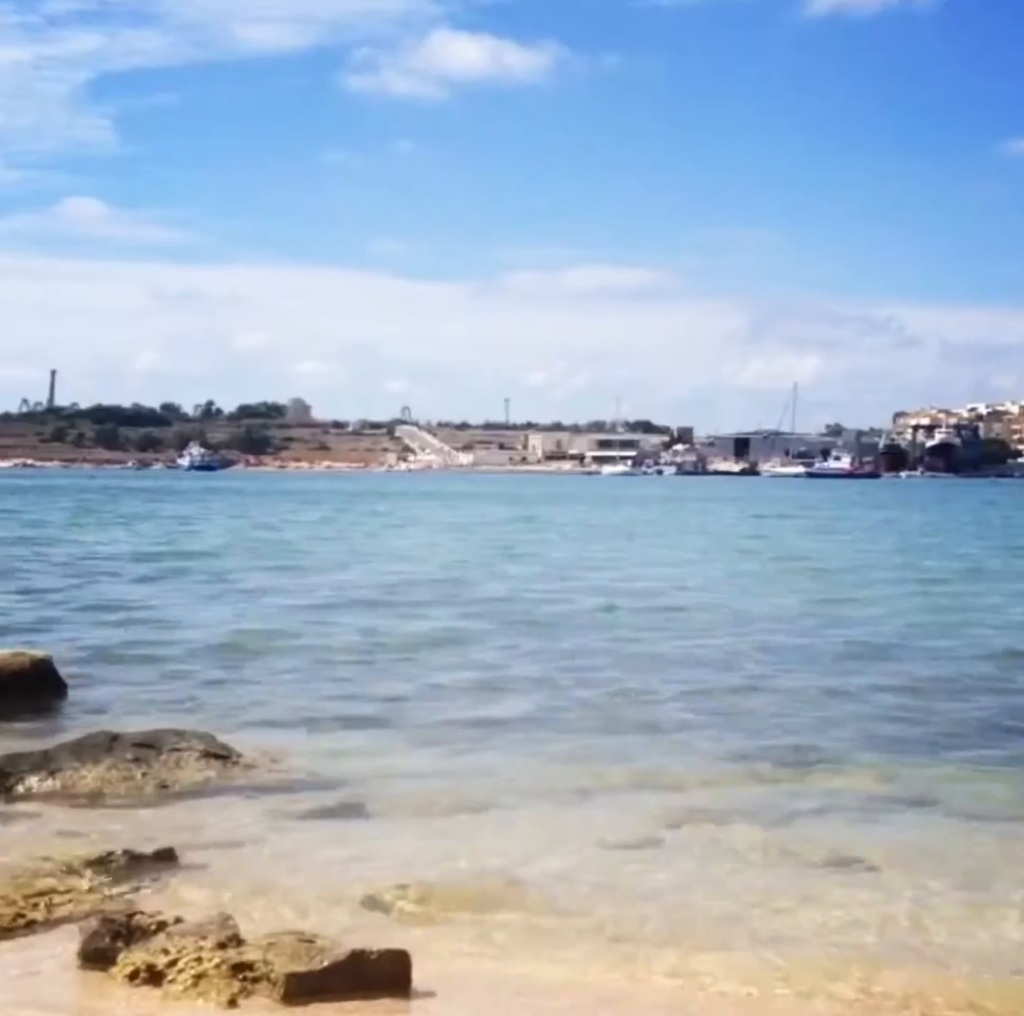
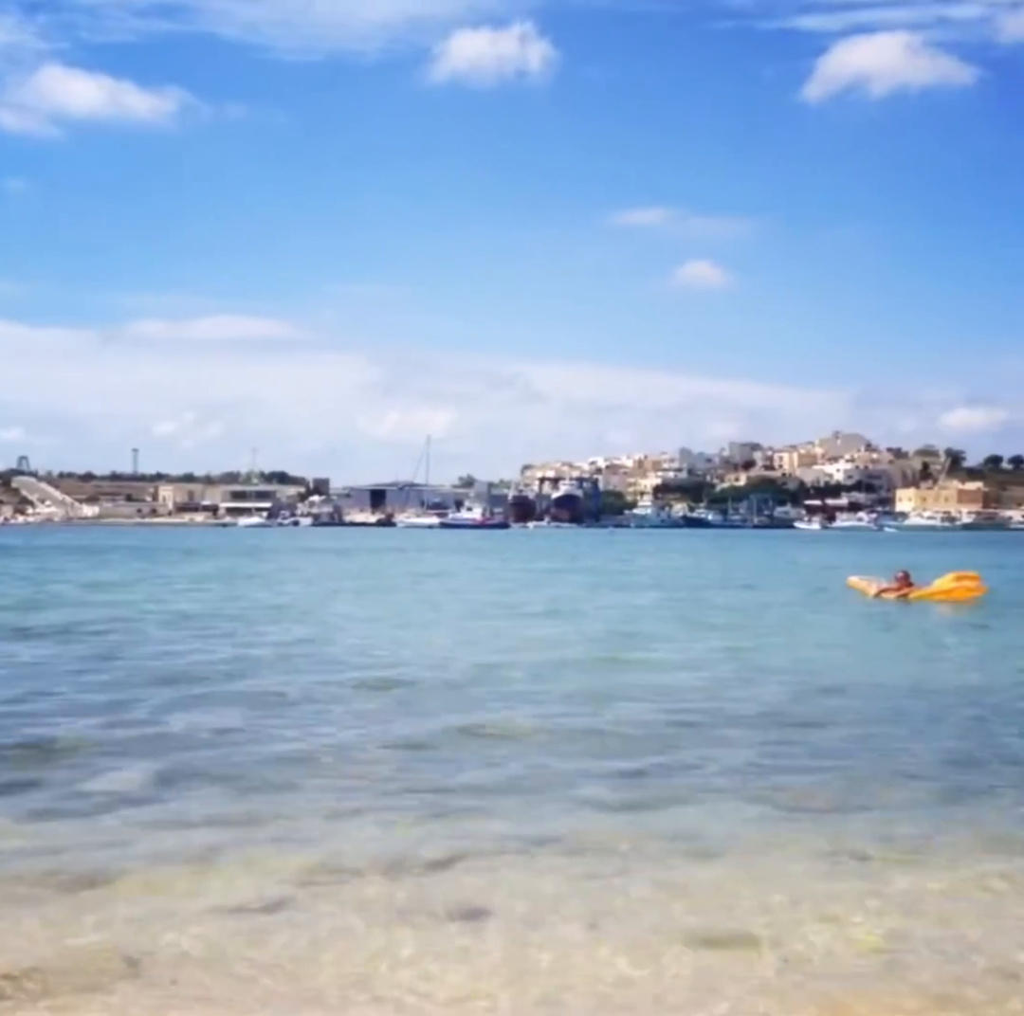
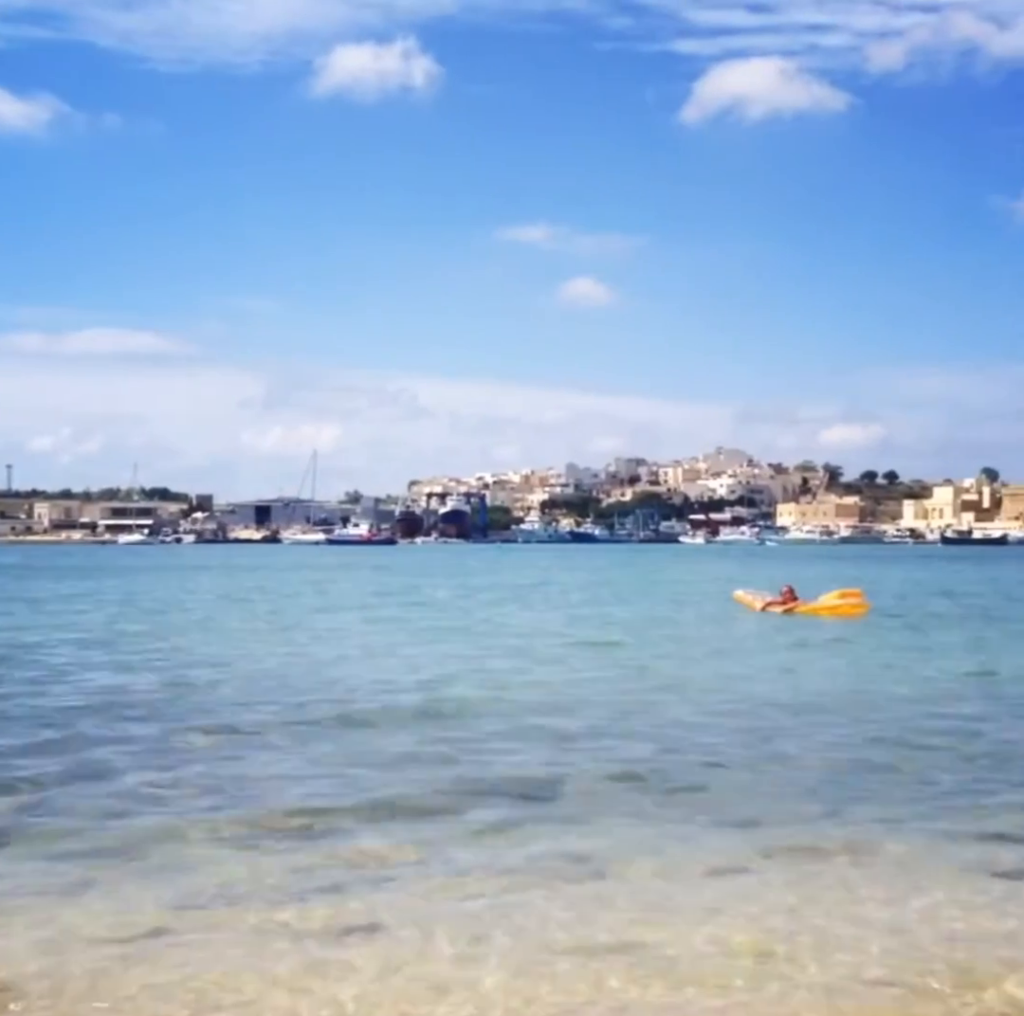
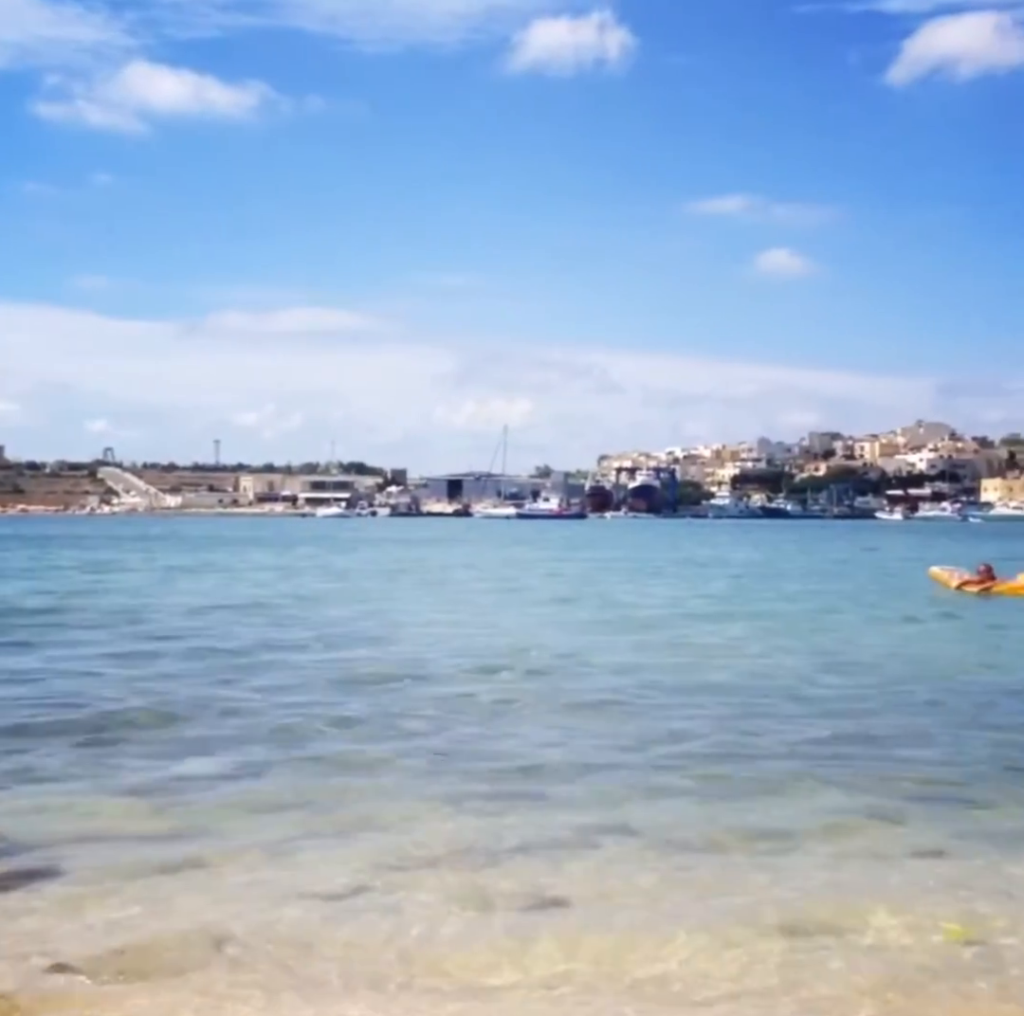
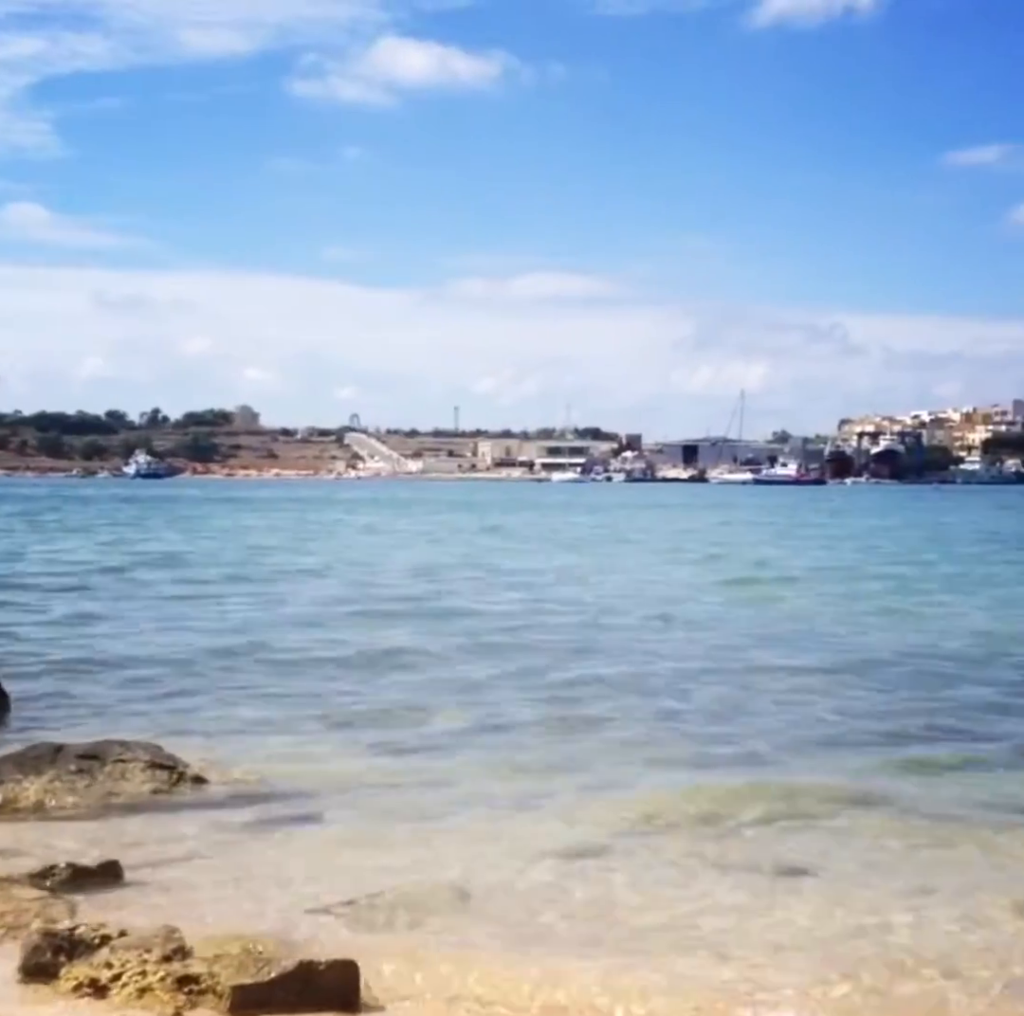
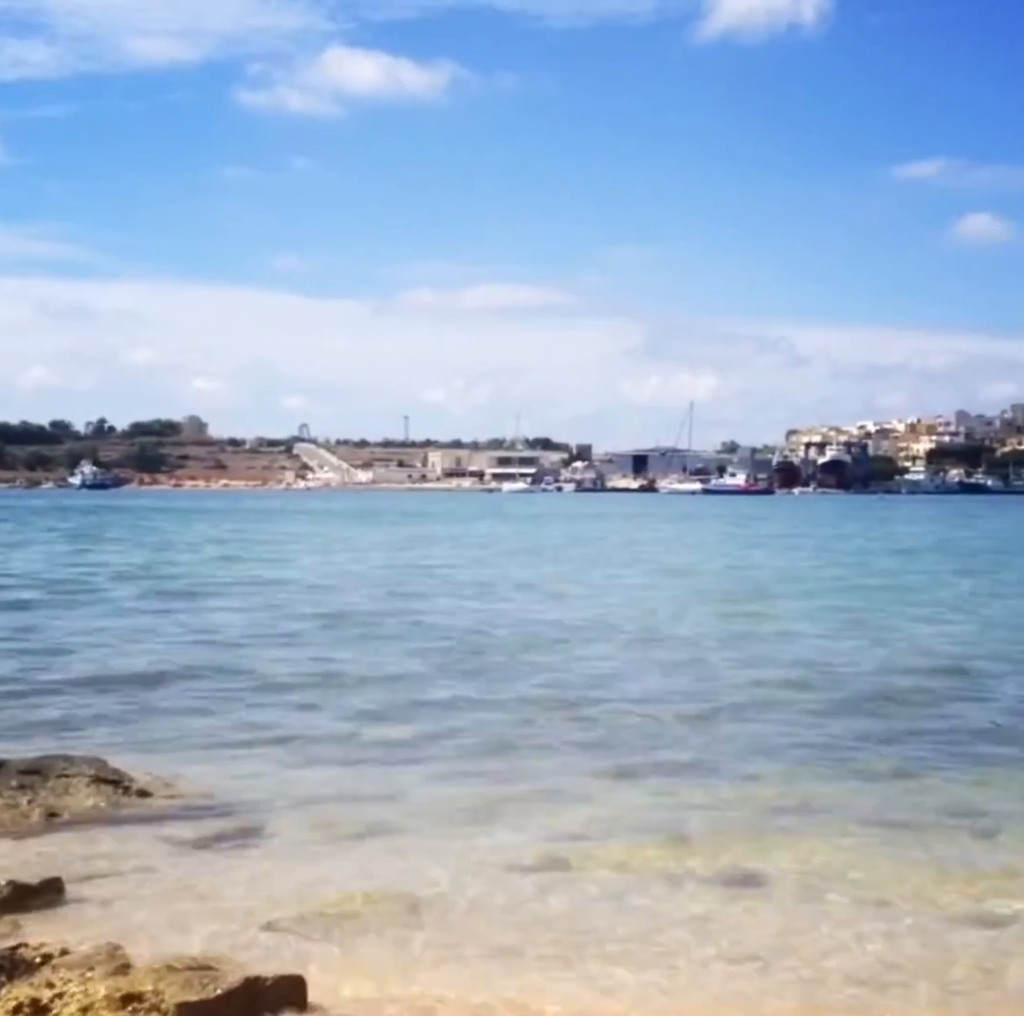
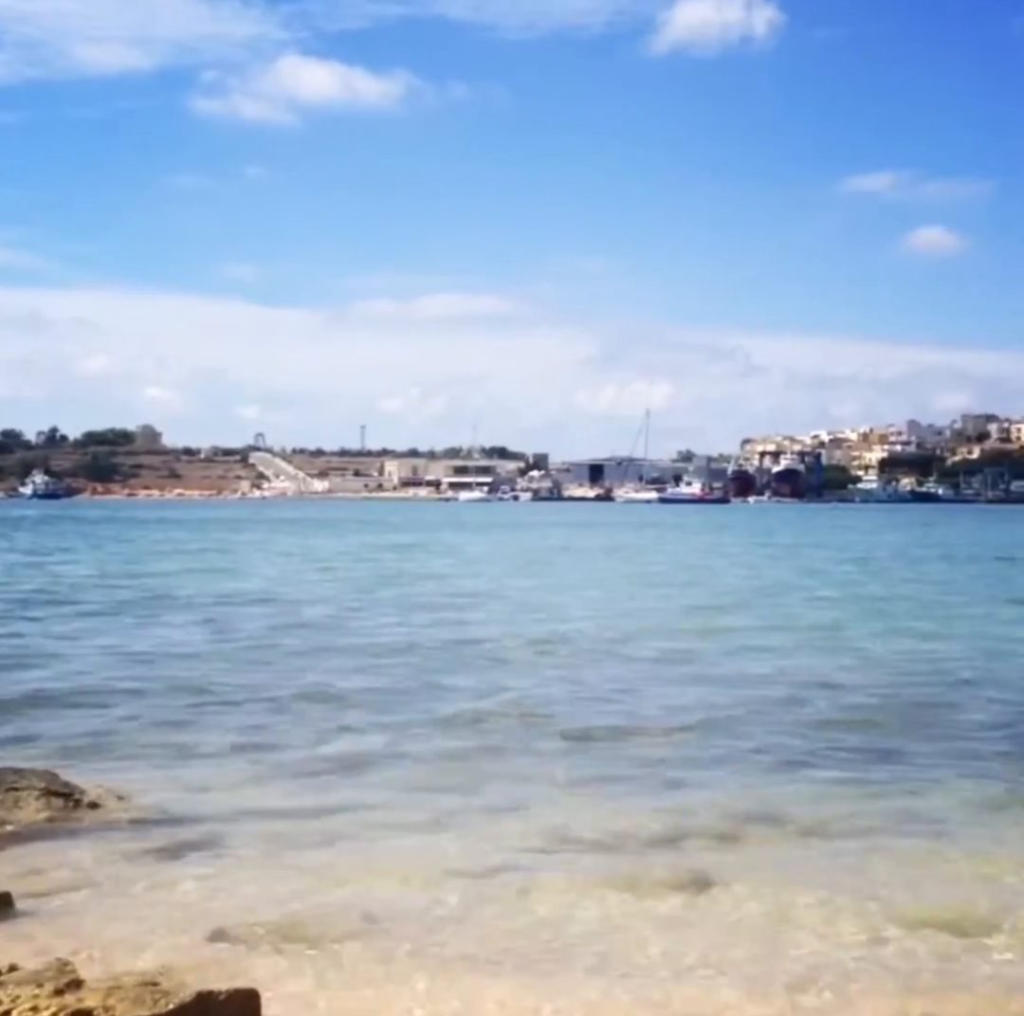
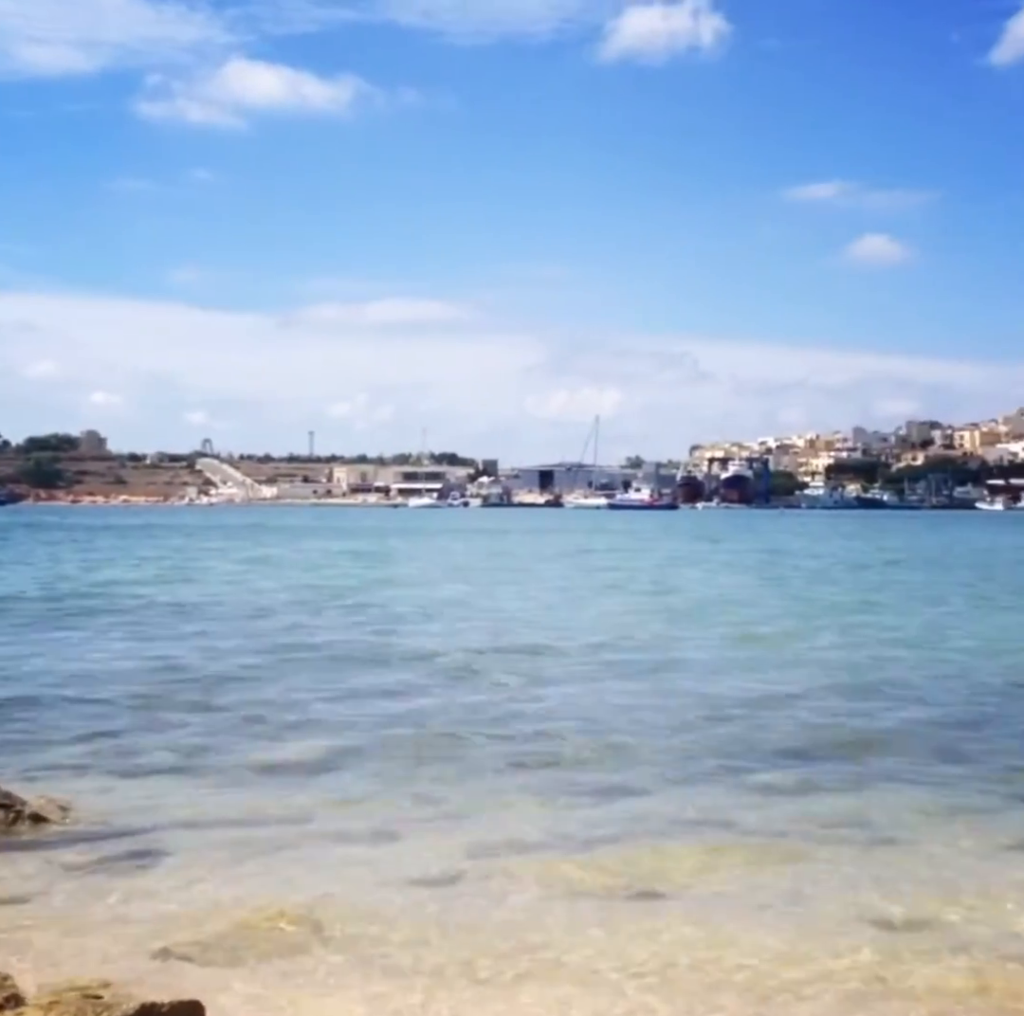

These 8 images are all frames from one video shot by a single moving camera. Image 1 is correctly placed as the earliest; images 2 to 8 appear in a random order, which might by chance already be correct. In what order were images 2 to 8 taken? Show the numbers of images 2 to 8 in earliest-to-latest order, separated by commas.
5, 6, 7, 8, 4, 2, 3
